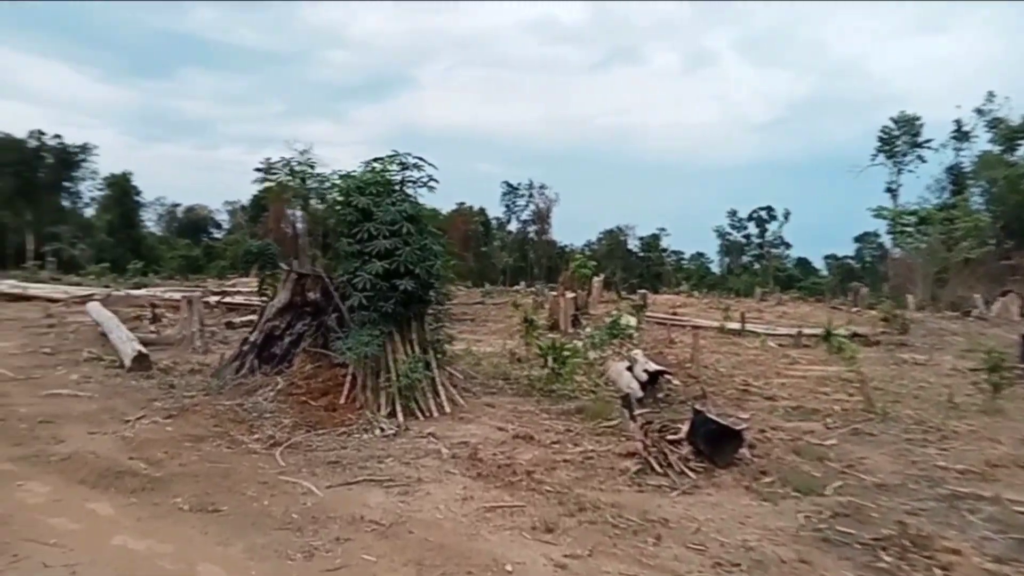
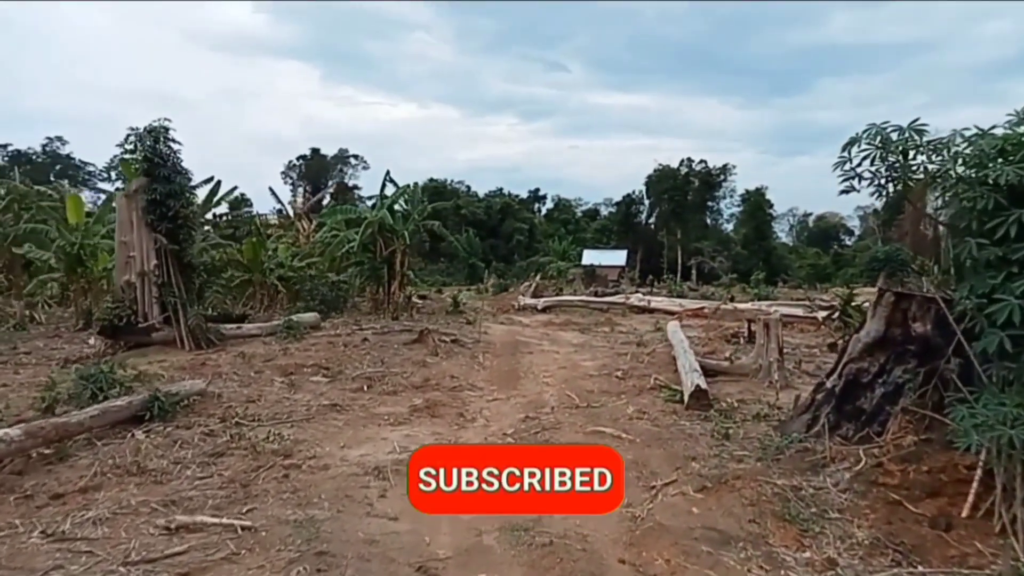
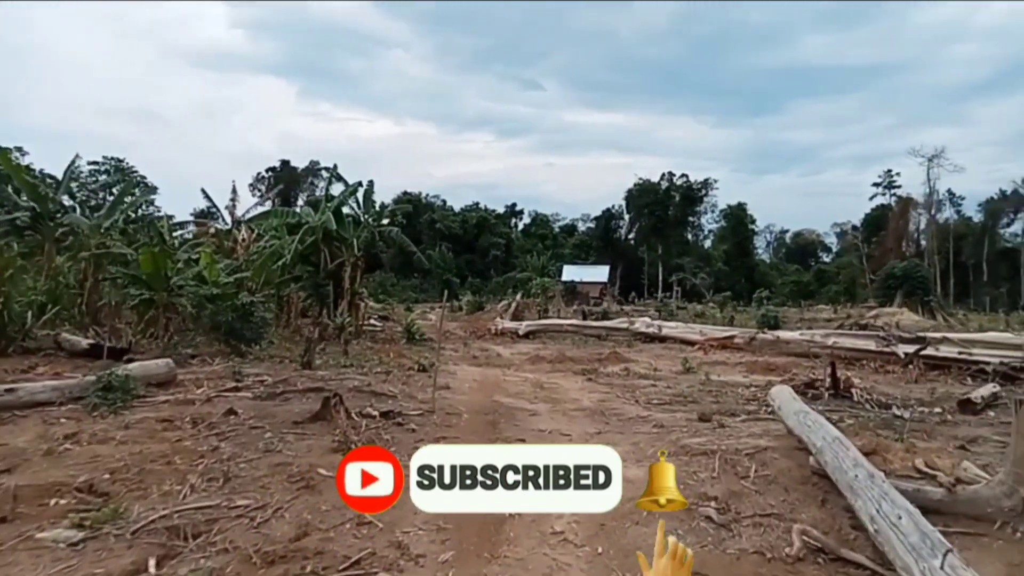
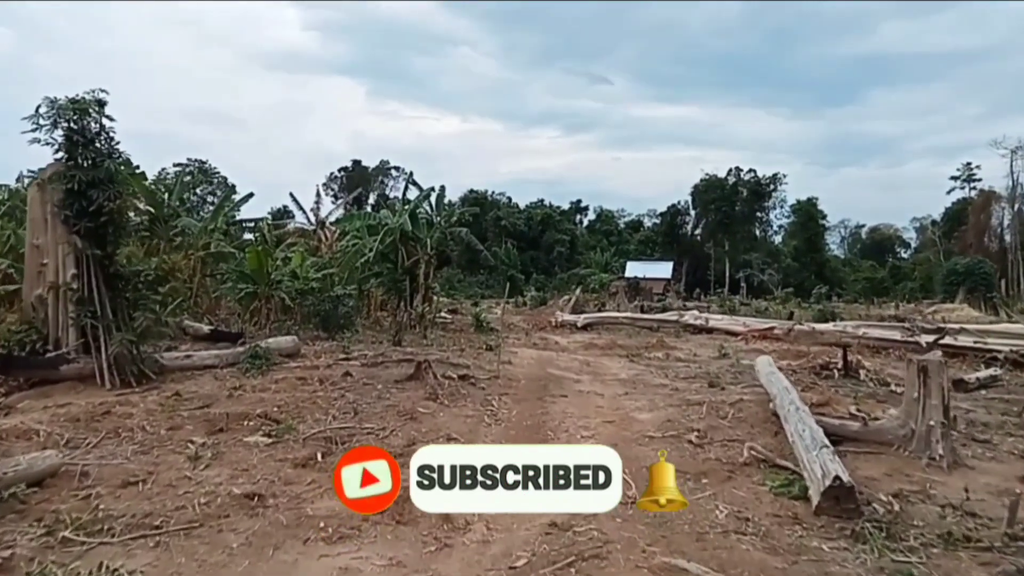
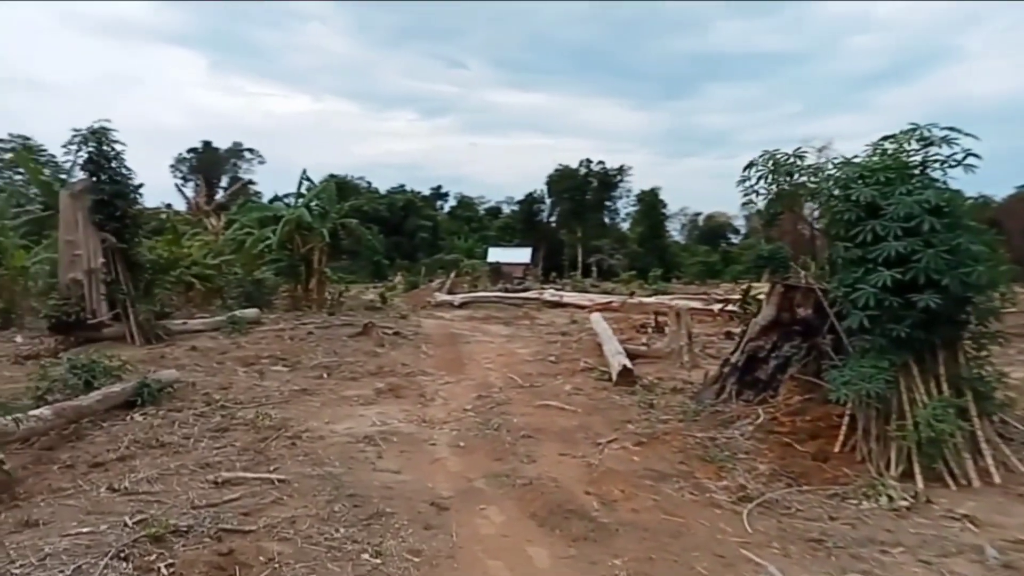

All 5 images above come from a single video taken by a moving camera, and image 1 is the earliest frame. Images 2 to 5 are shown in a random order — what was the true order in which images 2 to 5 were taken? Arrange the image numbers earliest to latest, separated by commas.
5, 2, 4, 3
